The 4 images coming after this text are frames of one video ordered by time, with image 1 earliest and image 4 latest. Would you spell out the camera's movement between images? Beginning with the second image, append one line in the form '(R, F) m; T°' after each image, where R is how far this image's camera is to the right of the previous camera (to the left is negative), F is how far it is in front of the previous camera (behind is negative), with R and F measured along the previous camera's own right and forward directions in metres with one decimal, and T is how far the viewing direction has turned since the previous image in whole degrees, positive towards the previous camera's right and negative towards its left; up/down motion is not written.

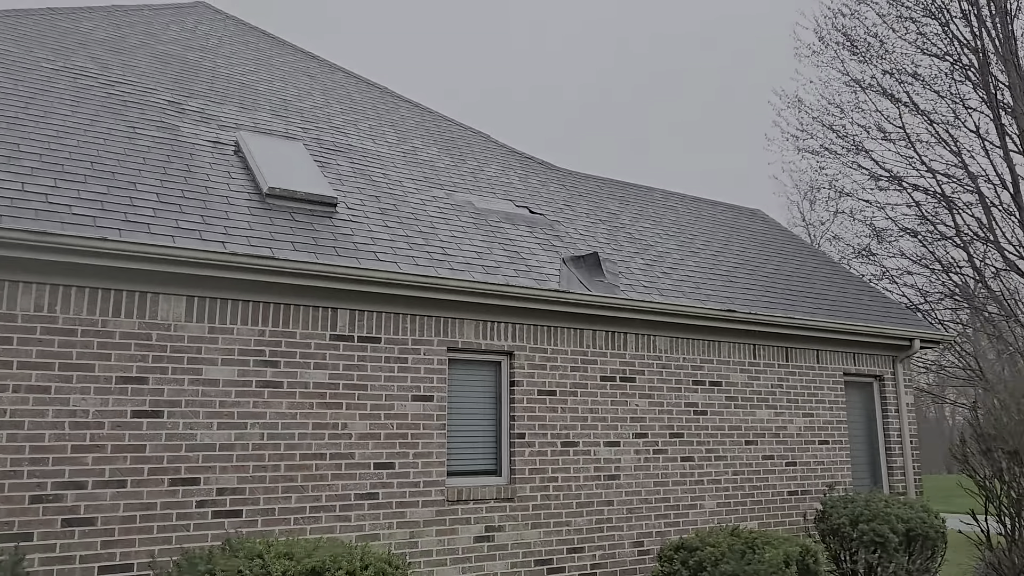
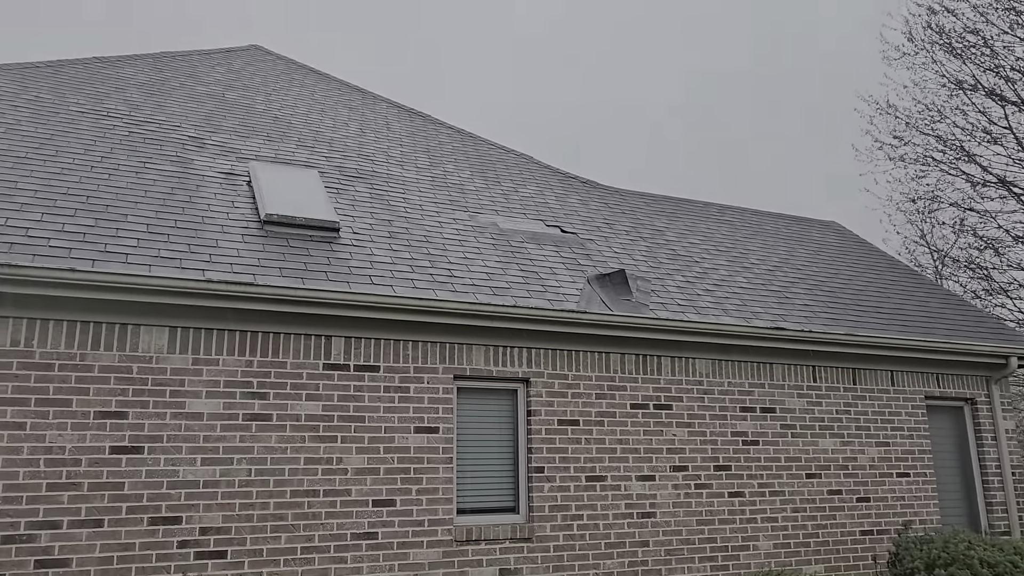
(+0.8, +0.5) m; -7°
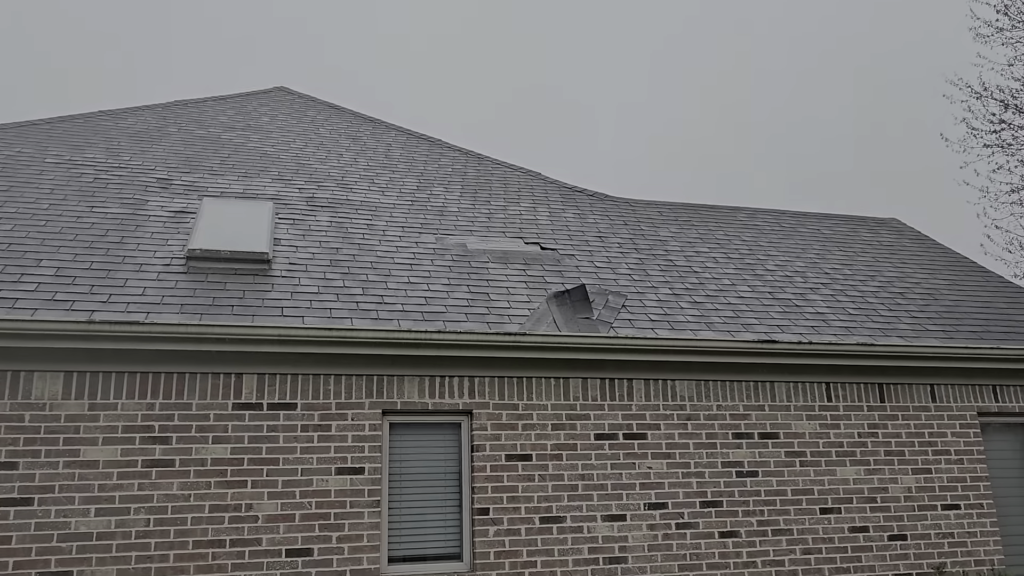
(+1.5, +0.7) m; -9°
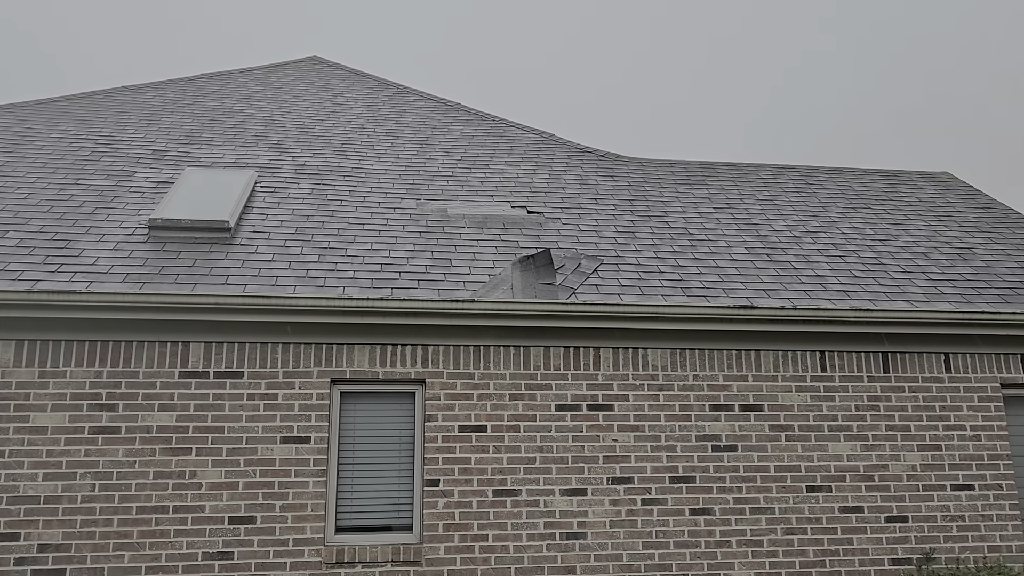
(+1.1, +0.3) m; -7°
